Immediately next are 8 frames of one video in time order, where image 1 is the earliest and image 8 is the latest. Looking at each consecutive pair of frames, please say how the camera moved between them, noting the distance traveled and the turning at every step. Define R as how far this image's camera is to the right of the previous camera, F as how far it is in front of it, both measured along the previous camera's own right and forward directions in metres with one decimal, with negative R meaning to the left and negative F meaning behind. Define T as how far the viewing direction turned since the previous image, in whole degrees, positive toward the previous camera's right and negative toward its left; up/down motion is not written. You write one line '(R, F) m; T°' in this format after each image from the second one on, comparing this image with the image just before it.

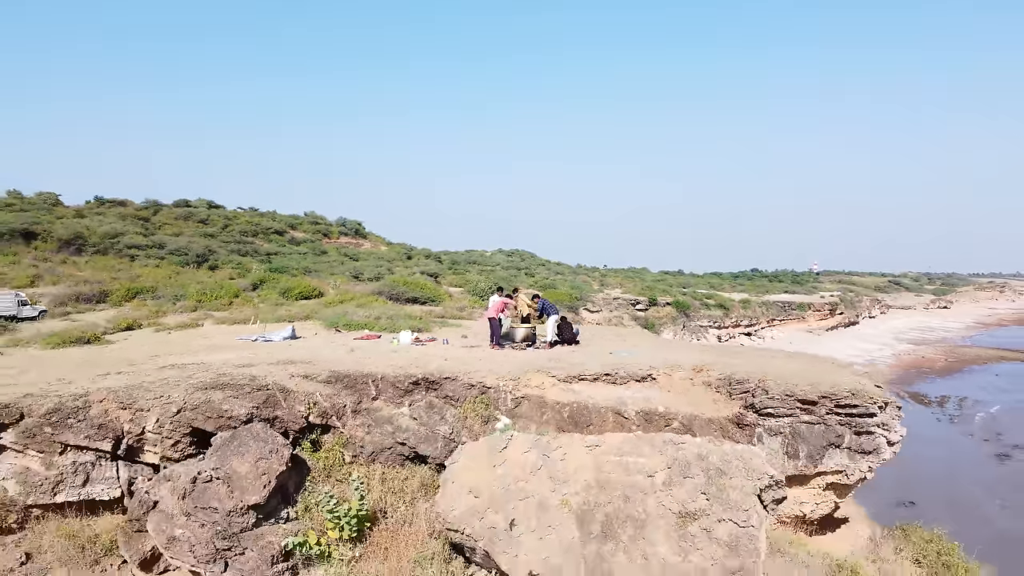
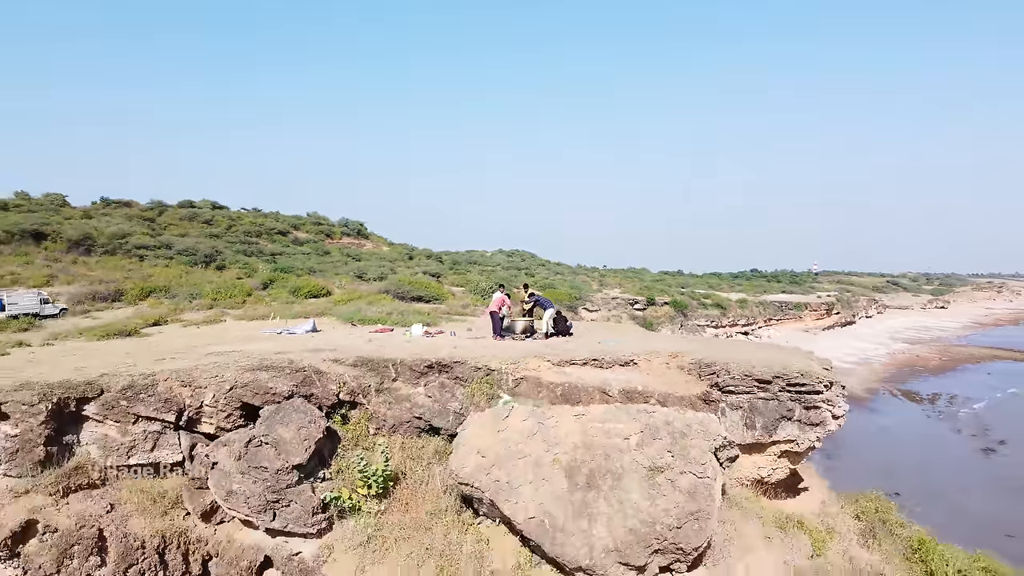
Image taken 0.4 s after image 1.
(0.0, -0.6) m; 0°
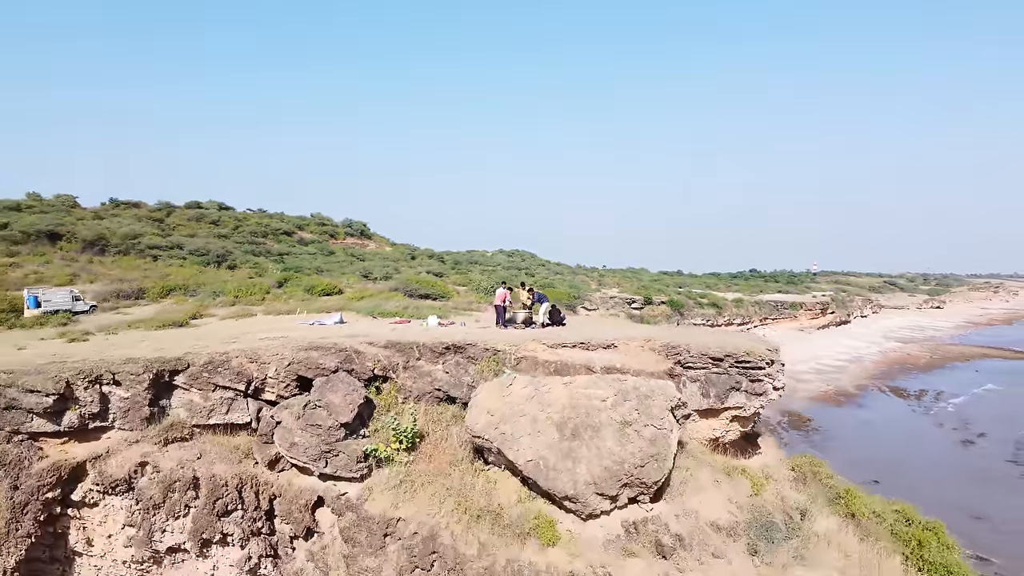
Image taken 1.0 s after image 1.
(0.0, -1.0) m; 0°
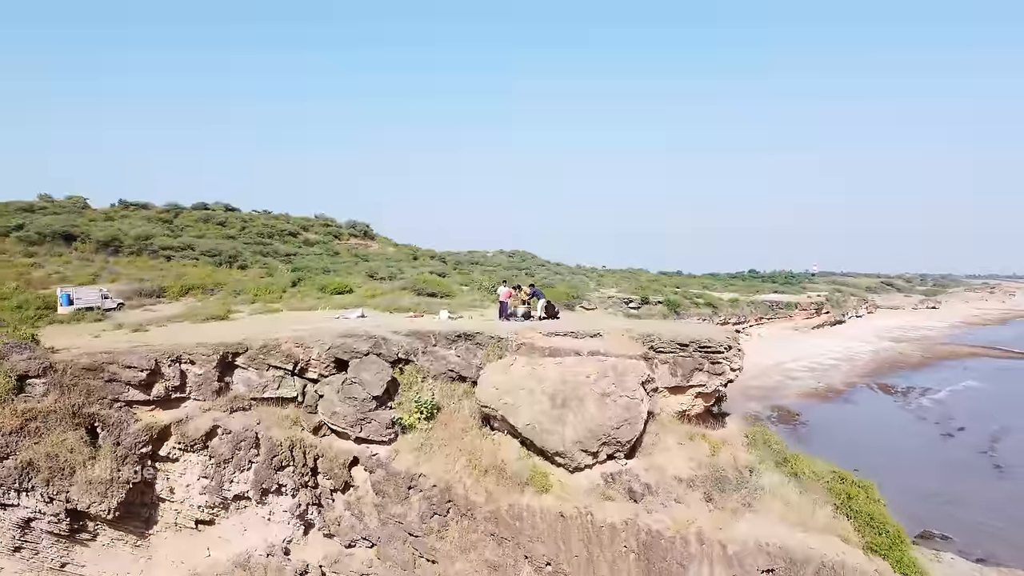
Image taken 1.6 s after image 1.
(0.0, -1.0) m; 0°
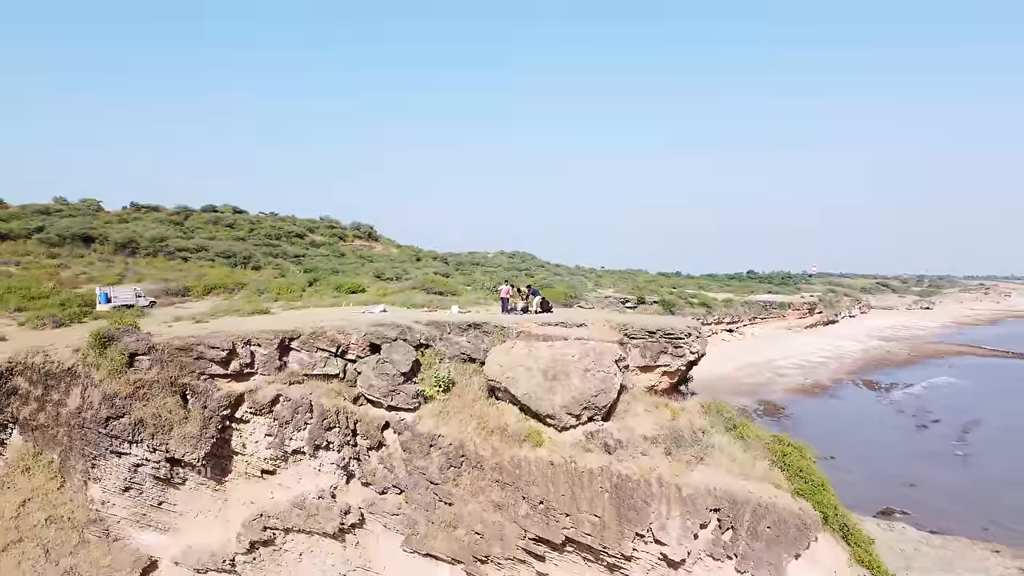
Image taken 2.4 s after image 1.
(0.0, -1.4) m; 0°
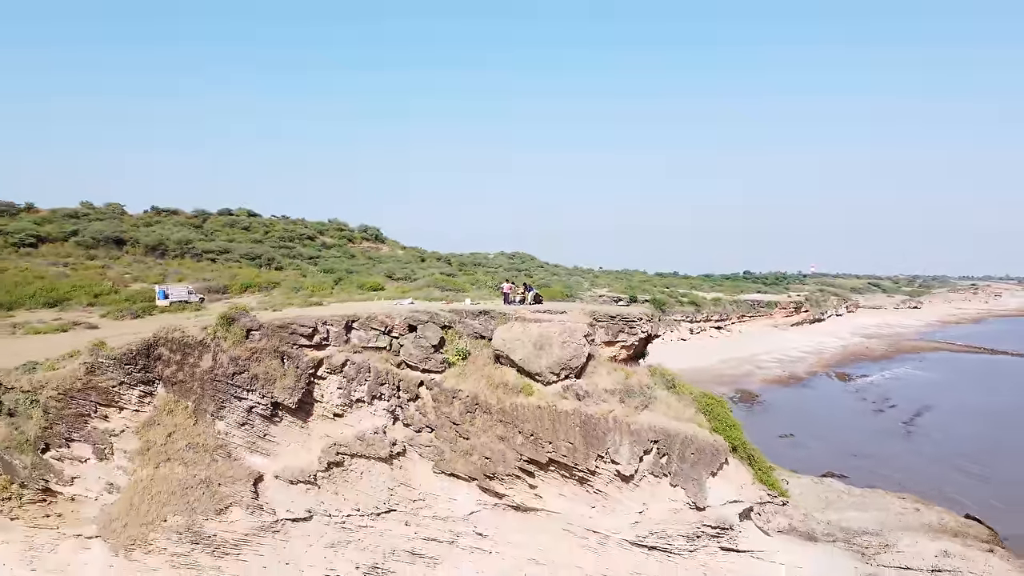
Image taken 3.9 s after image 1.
(0.0, -2.8) m; 0°
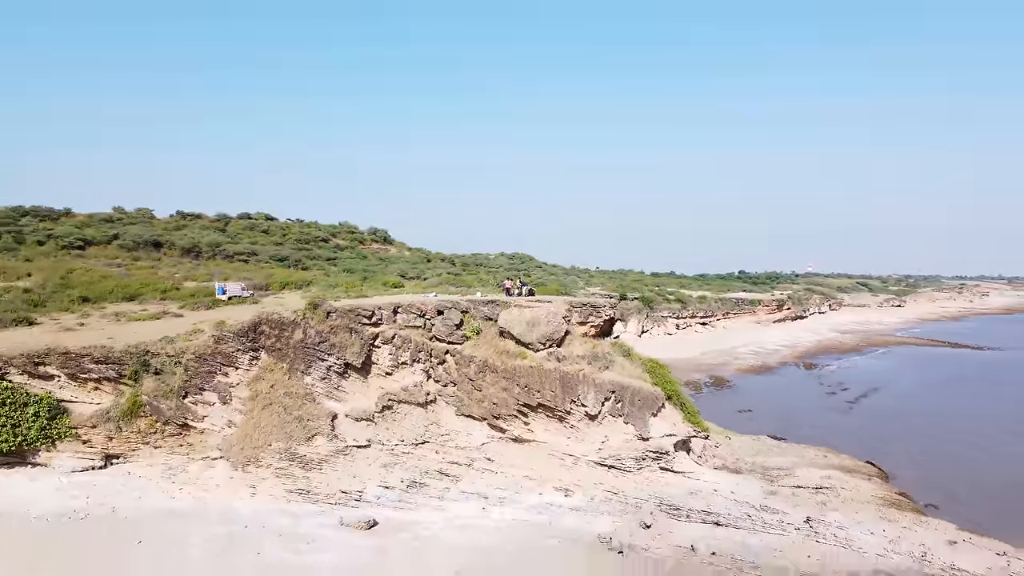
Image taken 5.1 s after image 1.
(0.0, -4.0) m; 0°
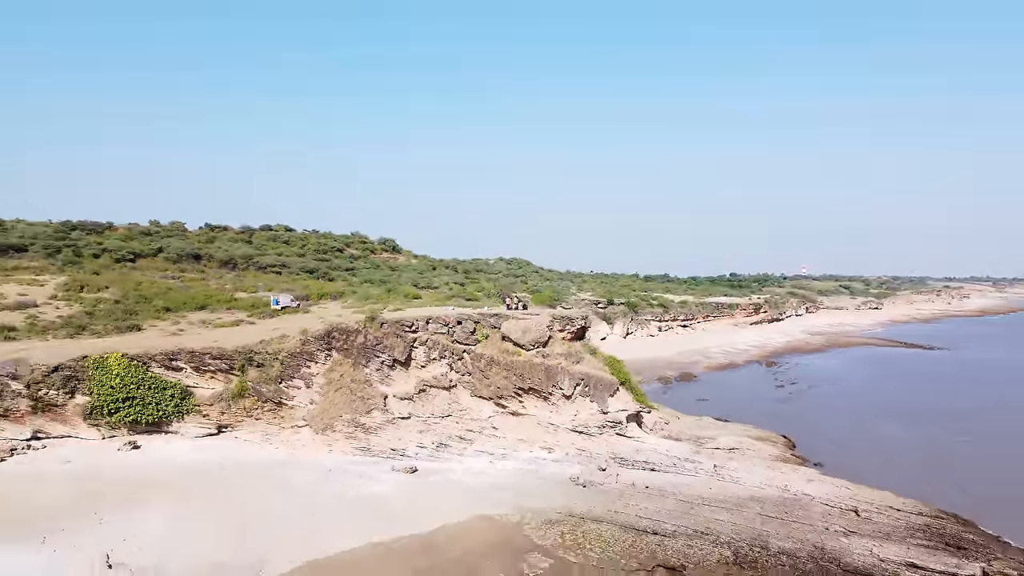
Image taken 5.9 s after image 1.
(0.0, -5.5) m; 0°
